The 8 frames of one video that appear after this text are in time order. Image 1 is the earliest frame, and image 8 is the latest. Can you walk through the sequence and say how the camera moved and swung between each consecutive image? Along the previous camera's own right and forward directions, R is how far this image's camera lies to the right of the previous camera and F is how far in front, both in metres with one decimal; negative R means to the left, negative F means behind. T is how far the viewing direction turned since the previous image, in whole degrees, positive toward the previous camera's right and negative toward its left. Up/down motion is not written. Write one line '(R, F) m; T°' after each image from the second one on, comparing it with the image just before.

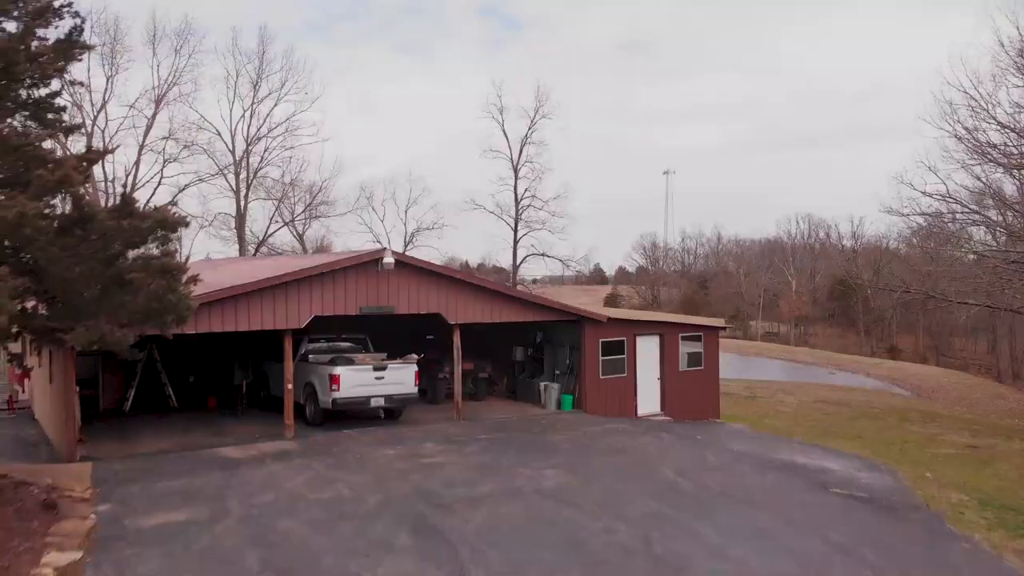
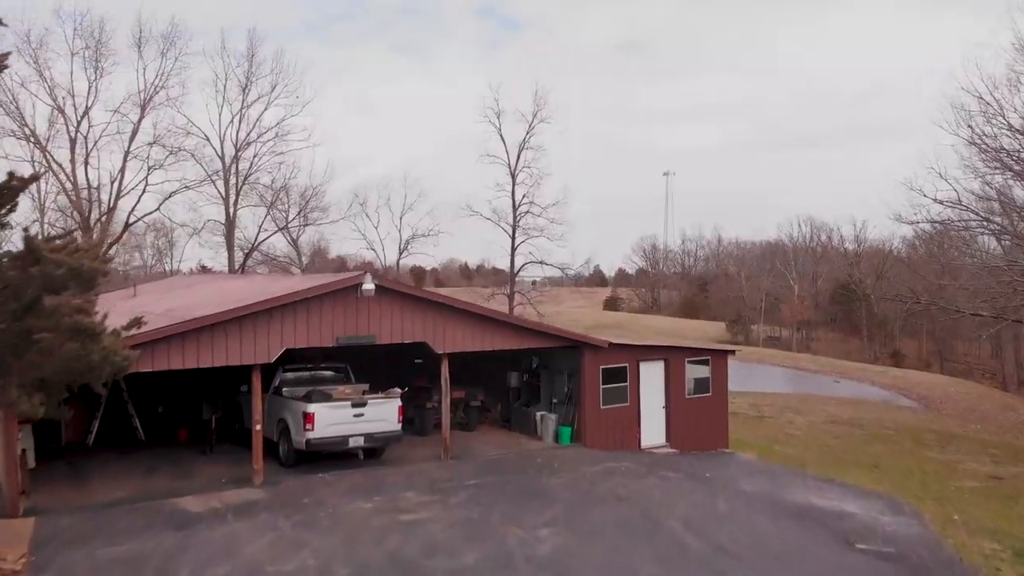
(+0.1, +0.7) m; 0°
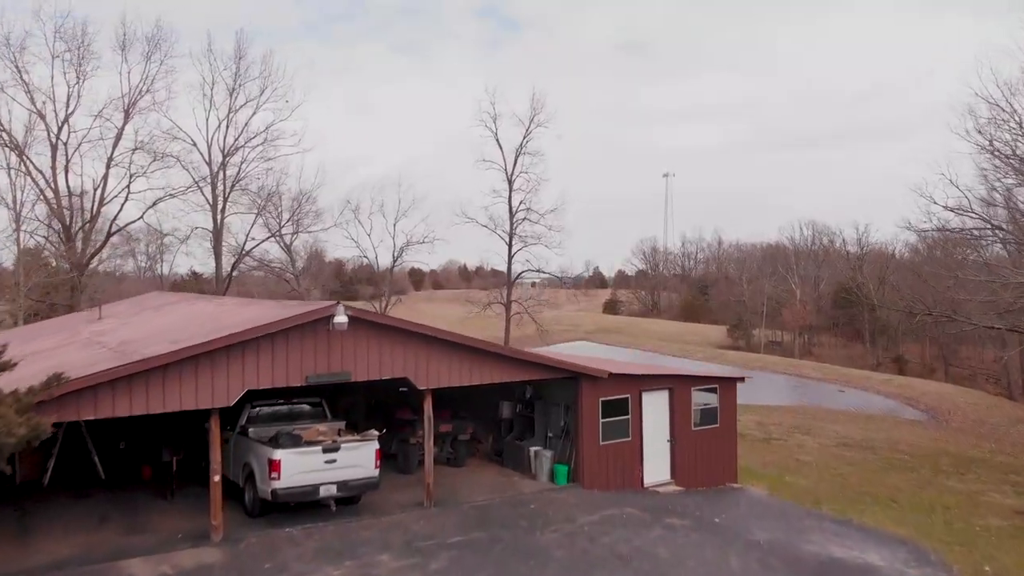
(+0.1, +0.7) m; 0°
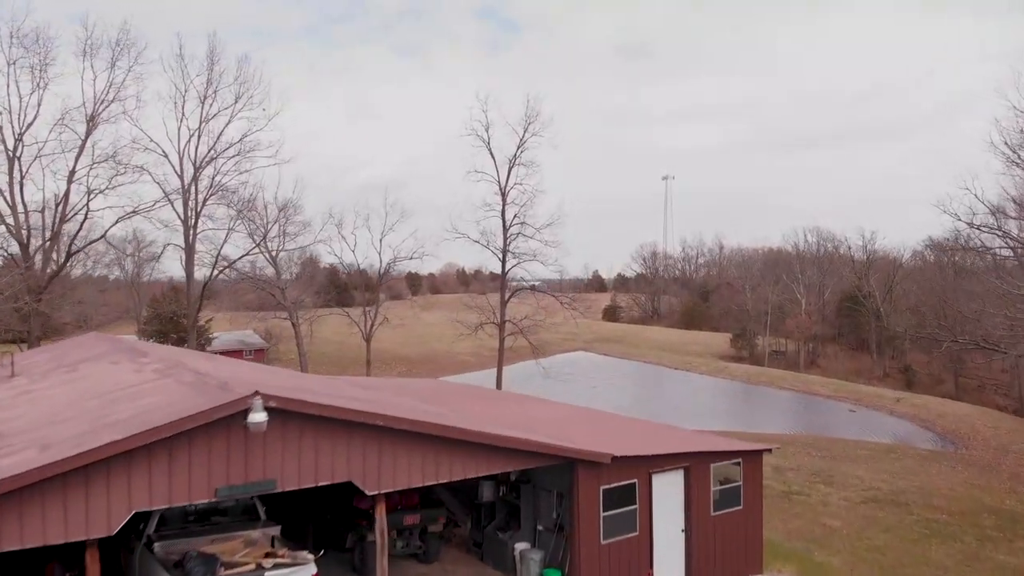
(+0.2, +1.6) m; 0°
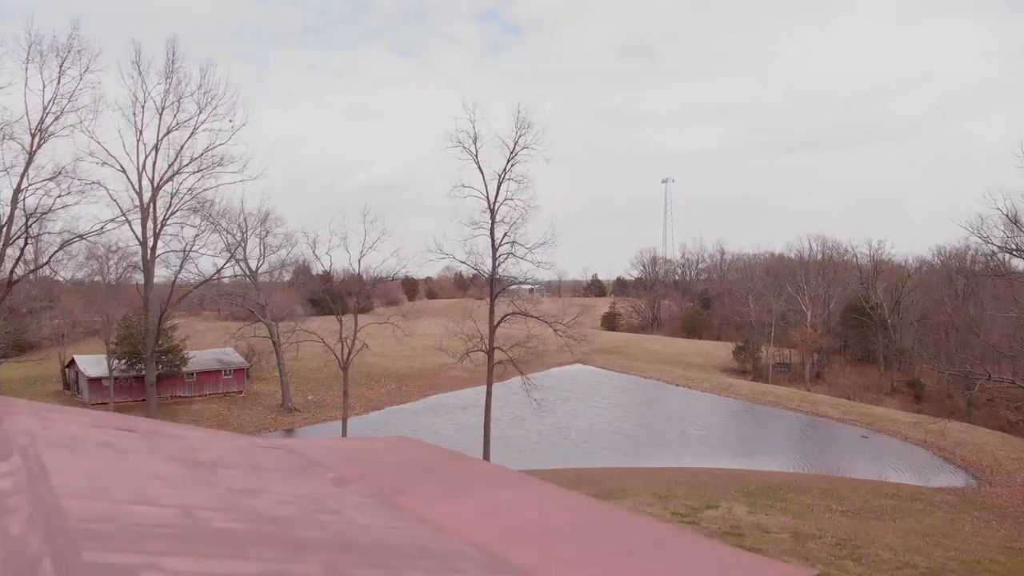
(+0.4, +1.8) m; 0°
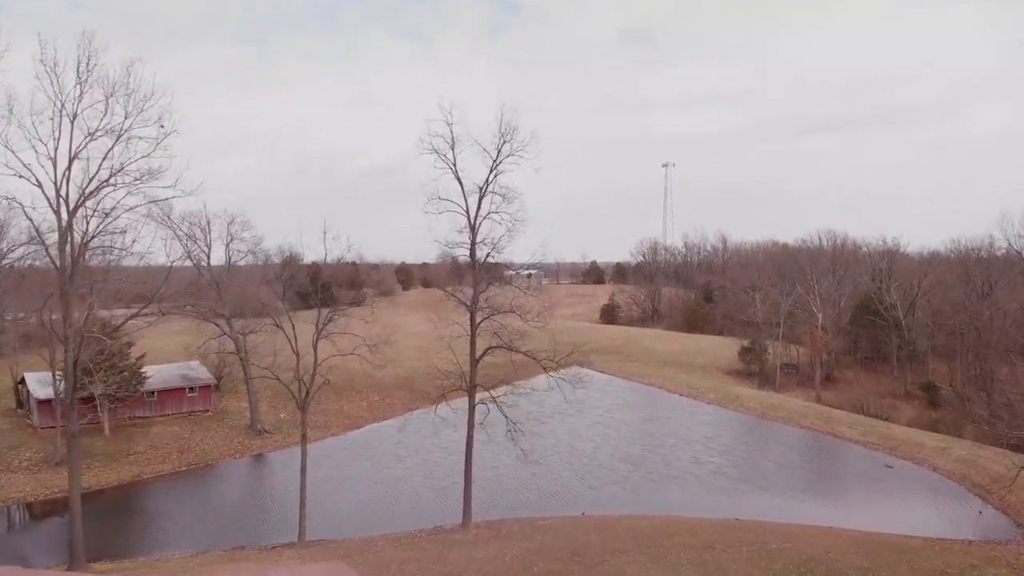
(+0.5, +3.0) m; 0°
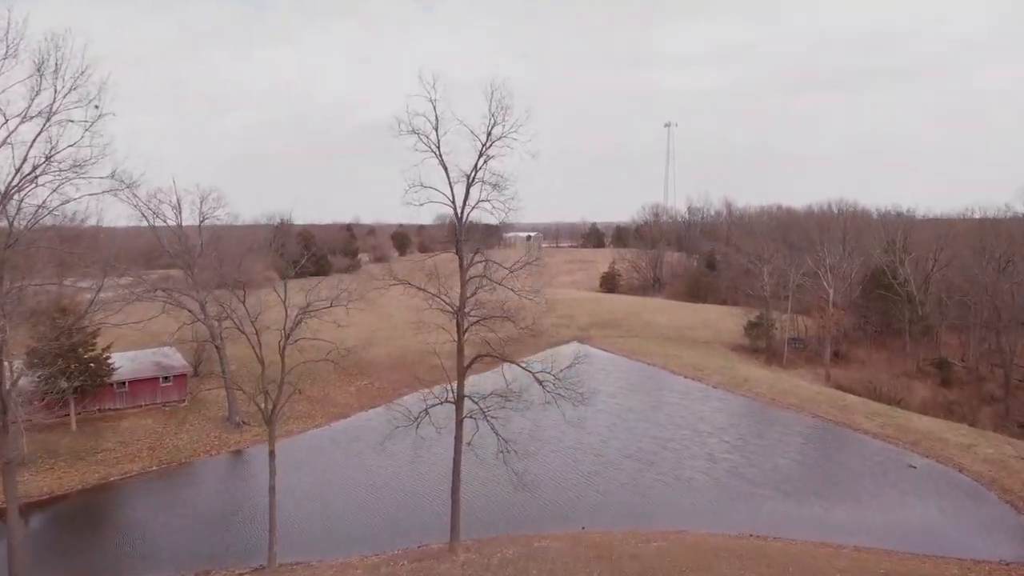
(+0.2, +2.4) m; 0°
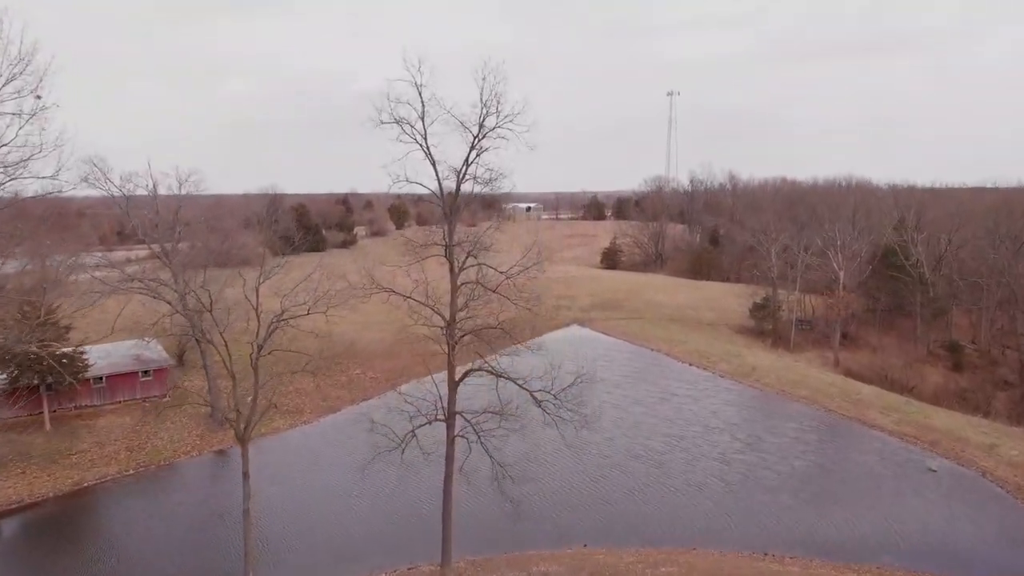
(+0.1, +1.7) m; 0°
